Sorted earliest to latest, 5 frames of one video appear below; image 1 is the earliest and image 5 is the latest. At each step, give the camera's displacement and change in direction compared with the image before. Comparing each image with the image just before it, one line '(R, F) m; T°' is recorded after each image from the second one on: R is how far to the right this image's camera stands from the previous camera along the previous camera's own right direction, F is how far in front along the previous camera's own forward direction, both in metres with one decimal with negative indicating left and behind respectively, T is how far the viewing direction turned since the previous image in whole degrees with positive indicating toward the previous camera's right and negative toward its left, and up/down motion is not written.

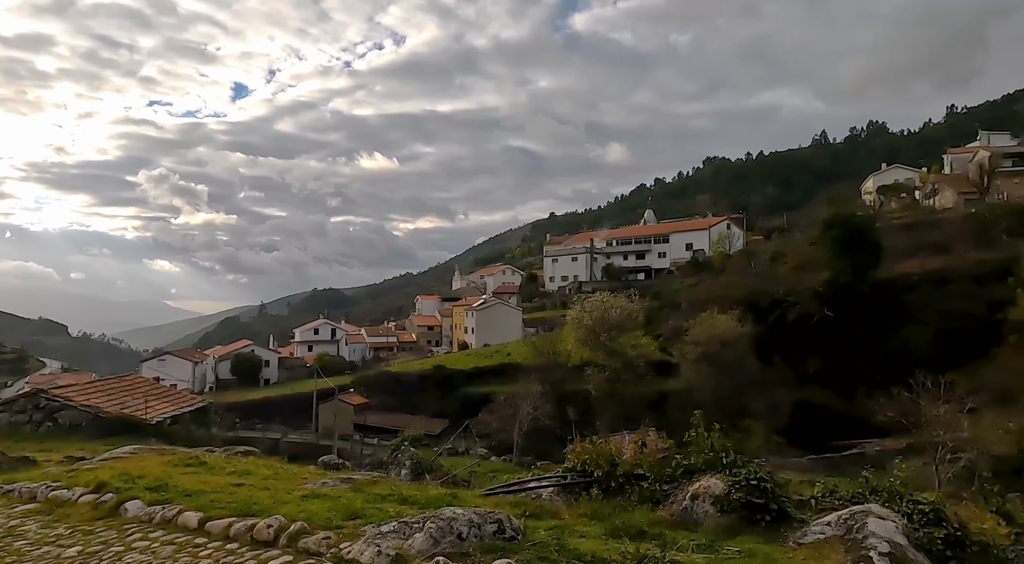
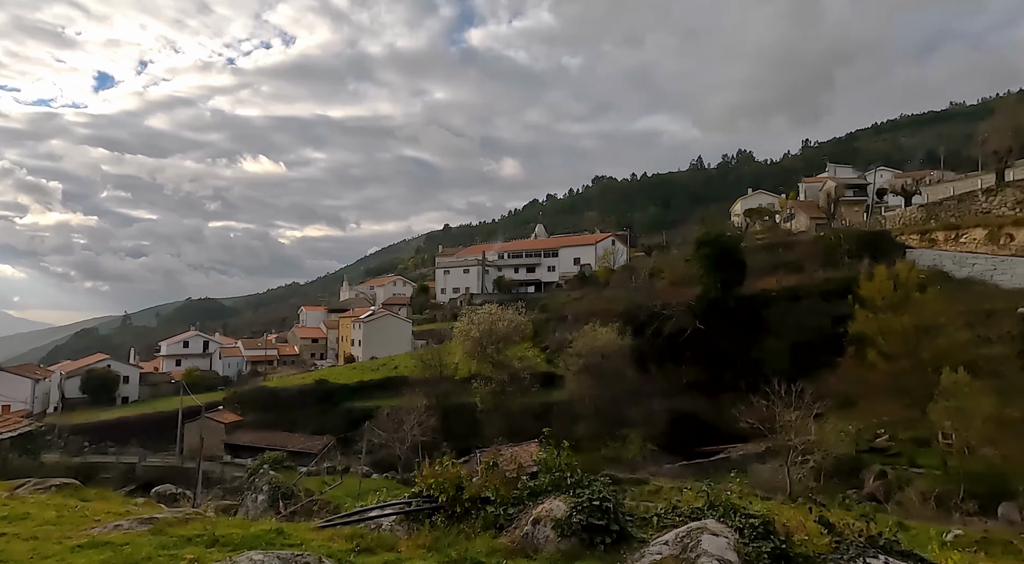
(+0.3, +0.2) m; +9°
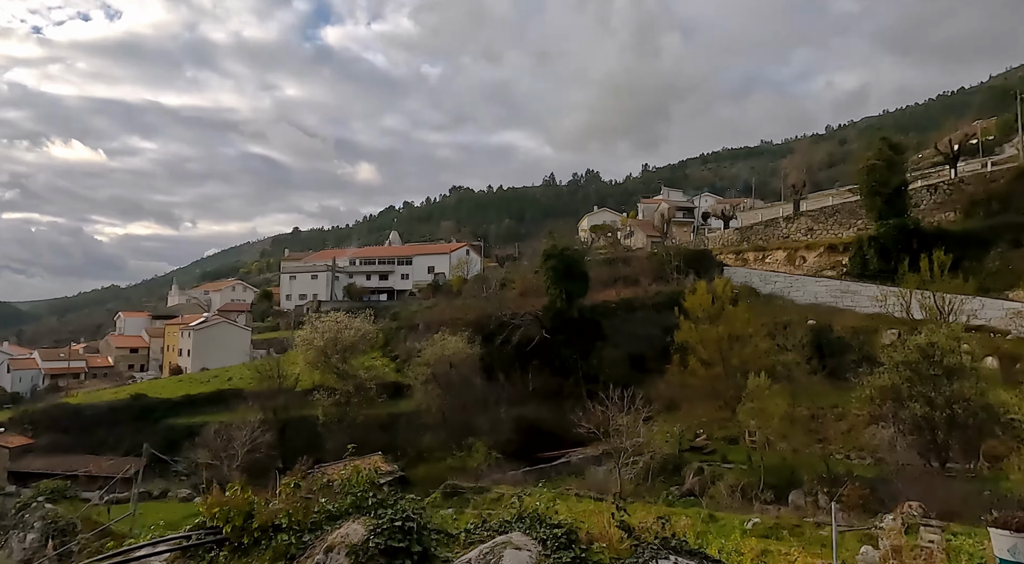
(+0.2, +0.2) m; +13°
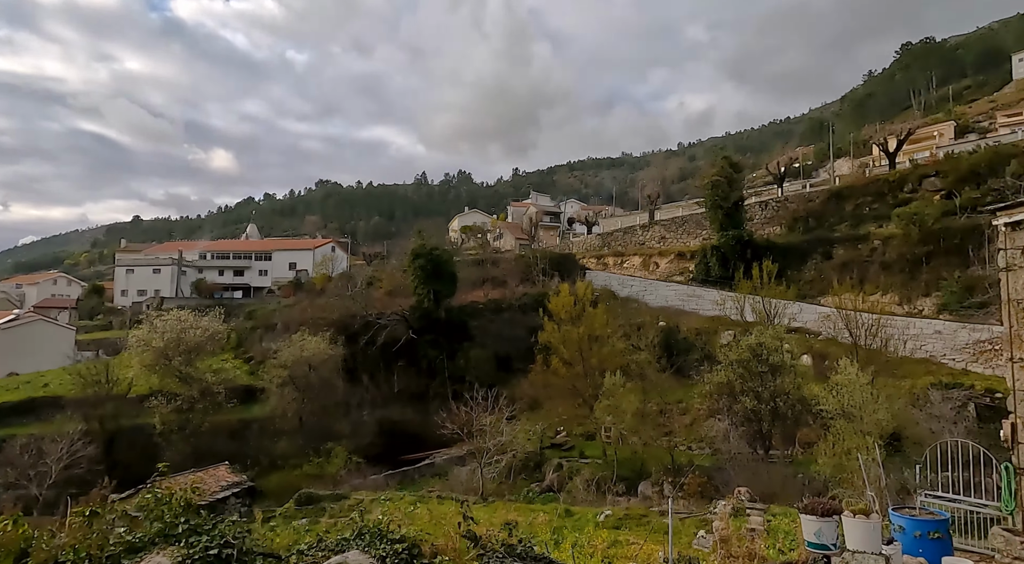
(+0.1, +0.1) m; +11°
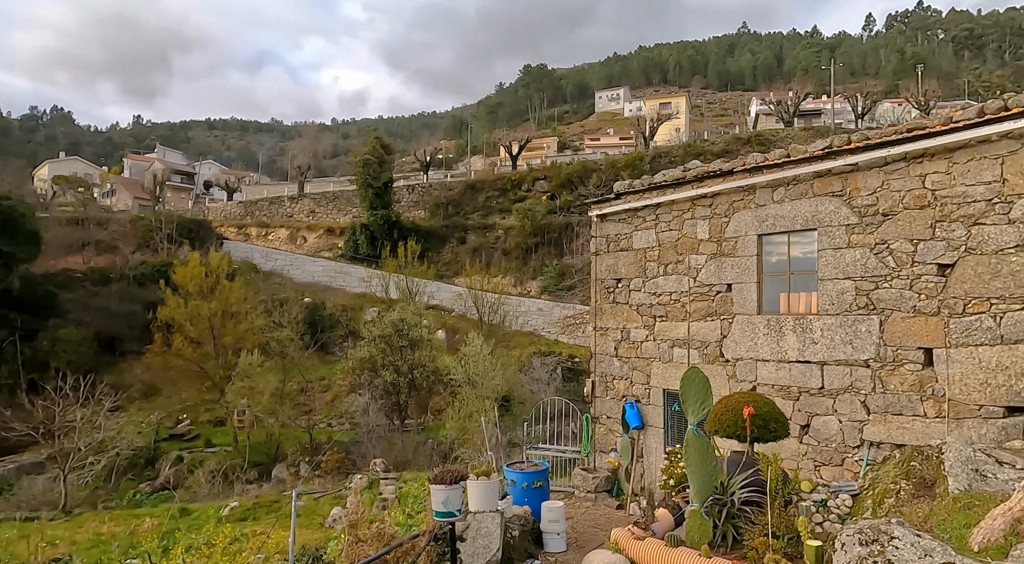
(+0.7, +1.3) m; +30°
